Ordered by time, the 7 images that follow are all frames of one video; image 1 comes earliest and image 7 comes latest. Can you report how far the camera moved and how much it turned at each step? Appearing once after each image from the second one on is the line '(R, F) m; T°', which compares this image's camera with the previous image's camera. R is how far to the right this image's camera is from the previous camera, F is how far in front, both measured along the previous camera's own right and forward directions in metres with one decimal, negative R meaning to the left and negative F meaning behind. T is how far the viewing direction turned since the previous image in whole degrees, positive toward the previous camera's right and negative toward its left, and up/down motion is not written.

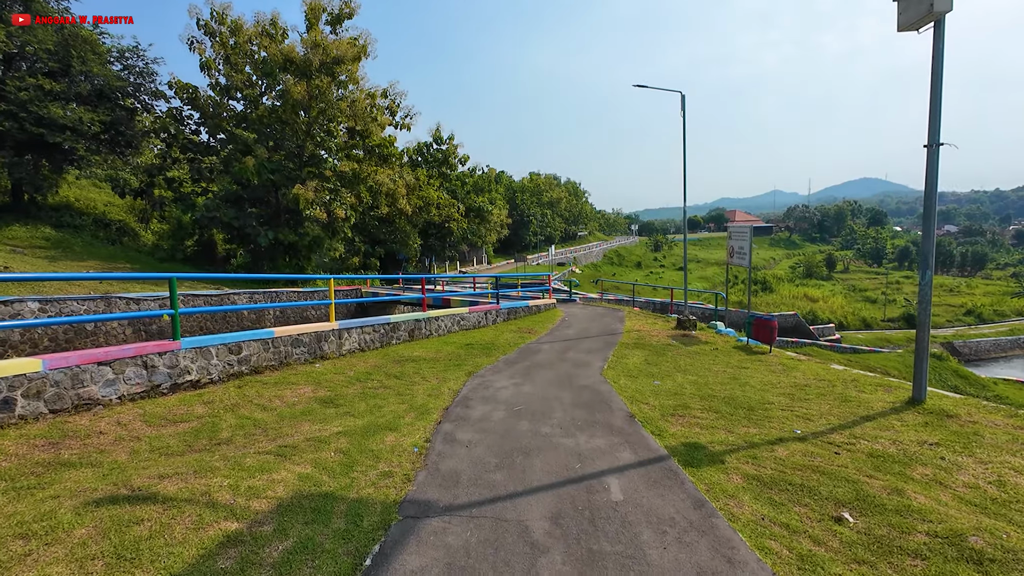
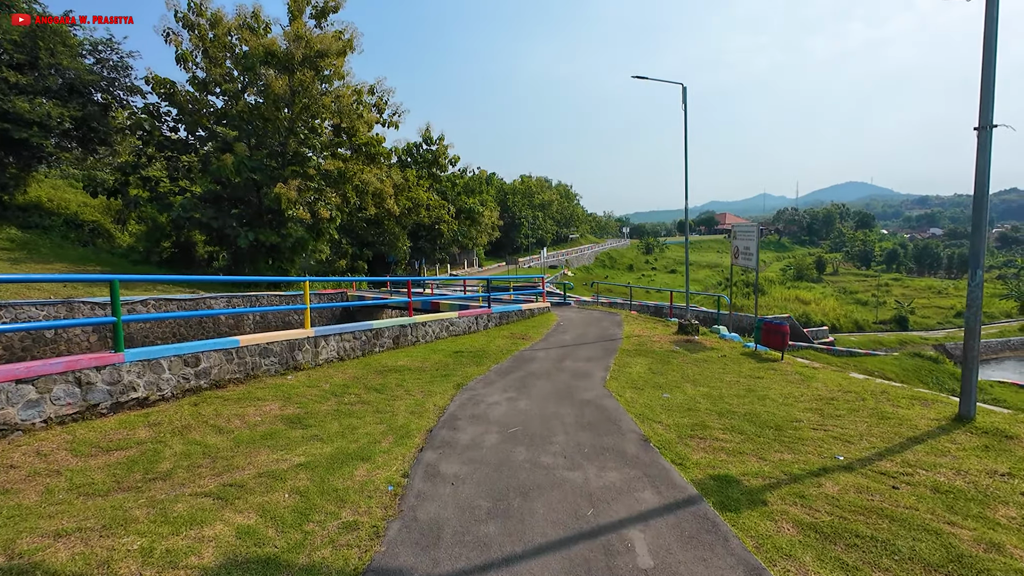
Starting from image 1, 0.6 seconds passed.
(0.0, +0.6) m; +1°
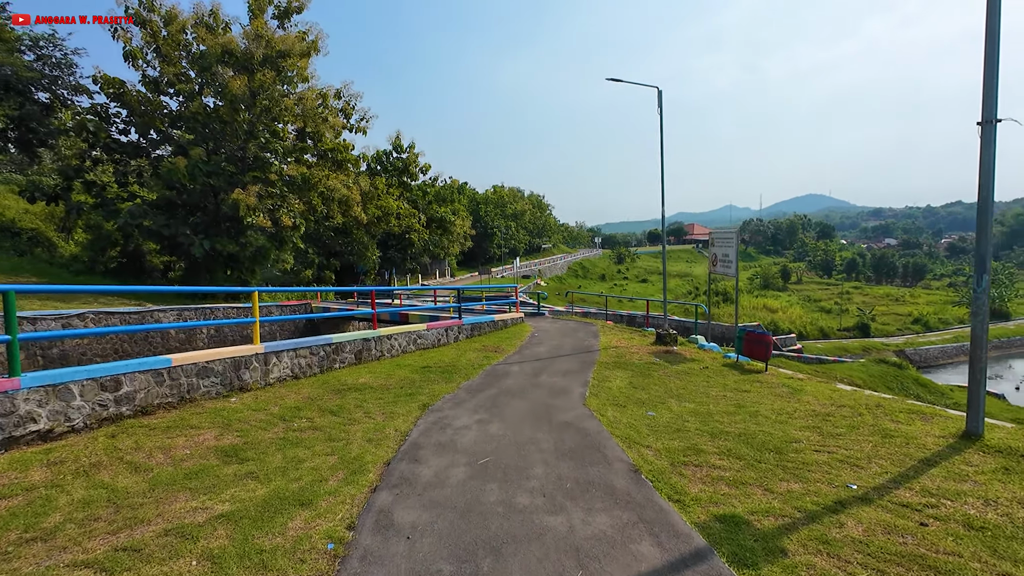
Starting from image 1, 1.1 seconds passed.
(0.0, +0.5) m; +3°
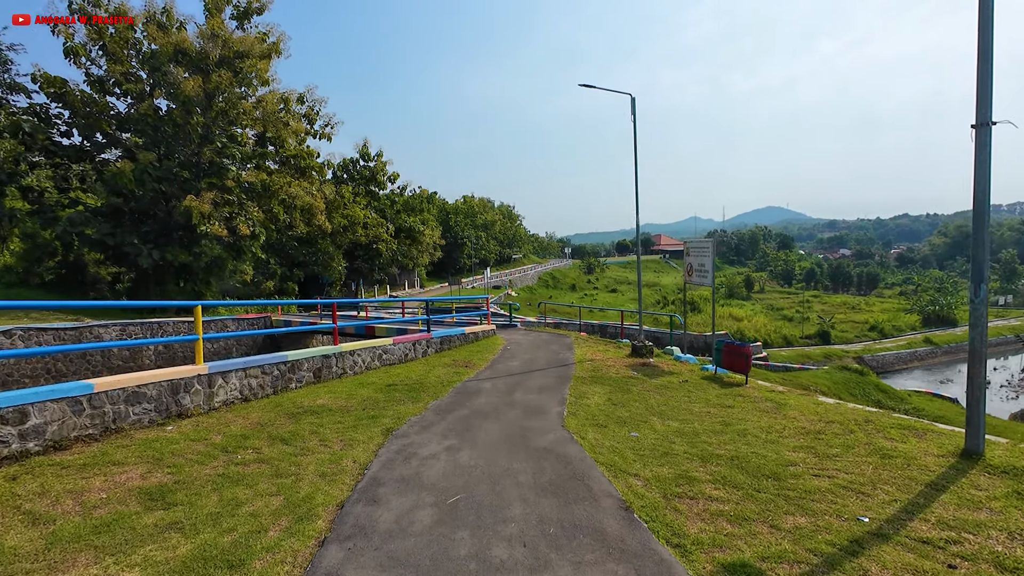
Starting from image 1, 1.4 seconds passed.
(0.0, +0.4) m; +4°
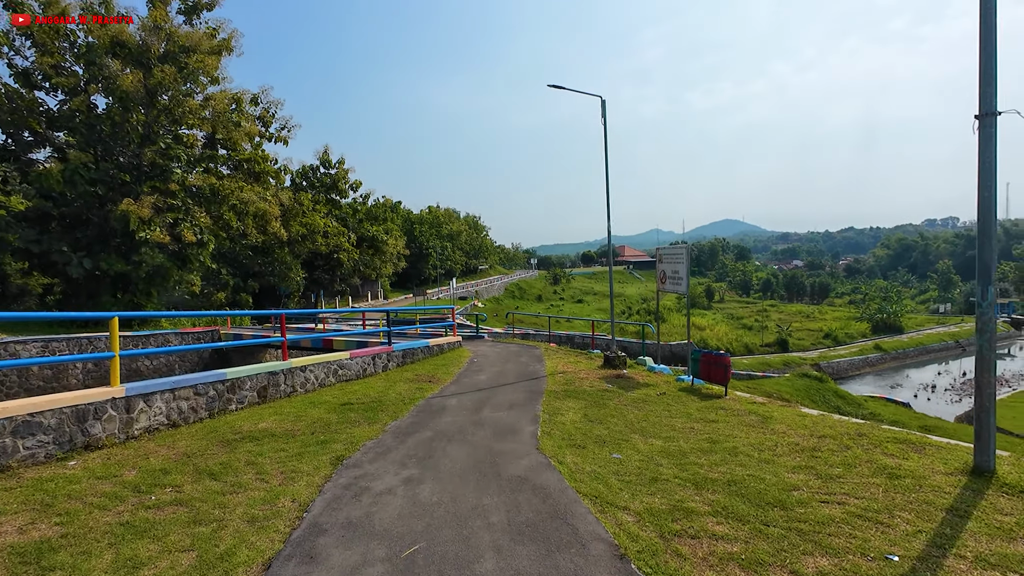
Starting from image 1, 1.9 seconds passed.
(0.0, +0.5) m; +4°
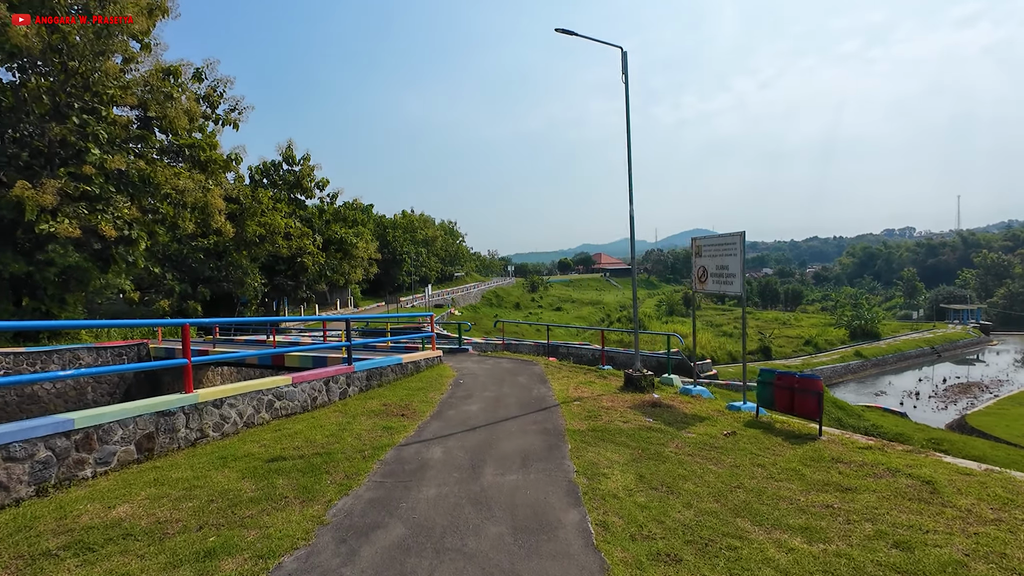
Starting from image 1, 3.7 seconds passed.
(-0.3, +1.9) m; +3°
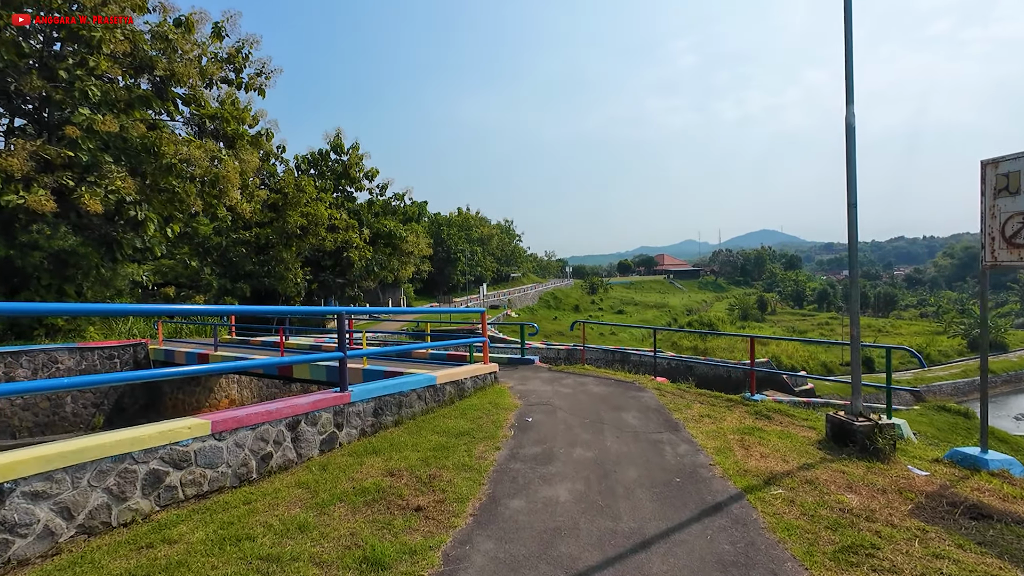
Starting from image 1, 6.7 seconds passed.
(-0.4, +3.0) m; -7°
